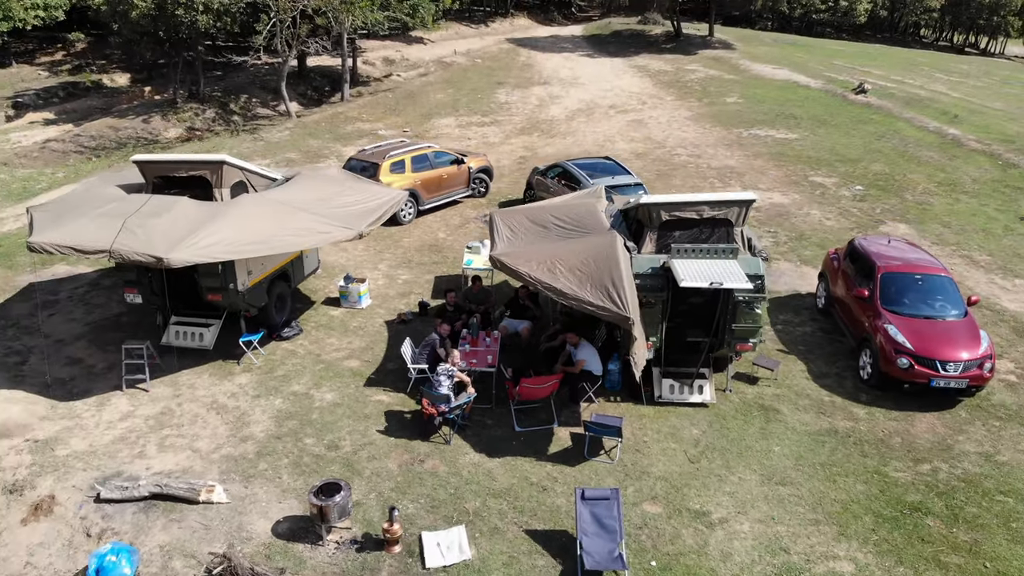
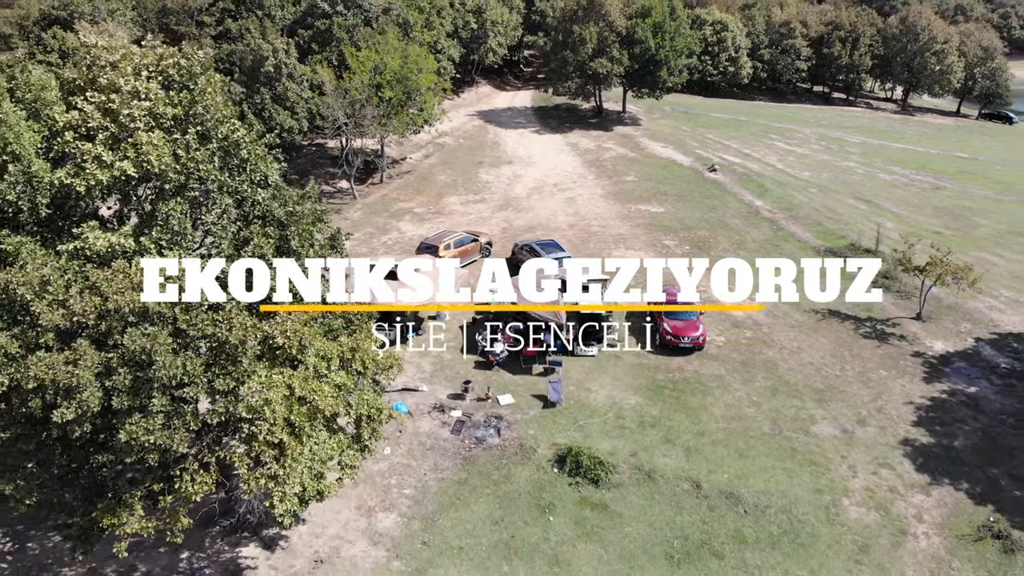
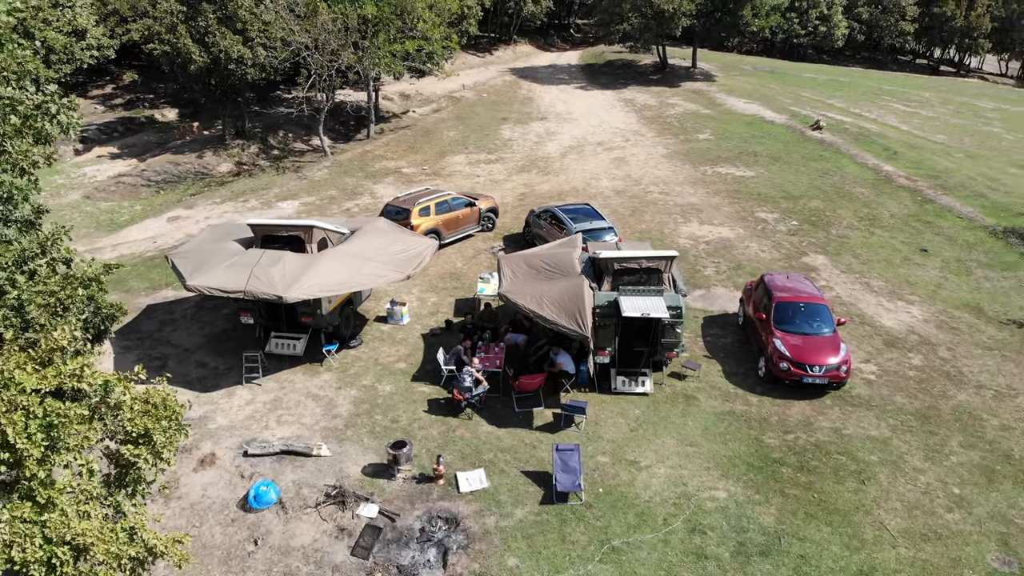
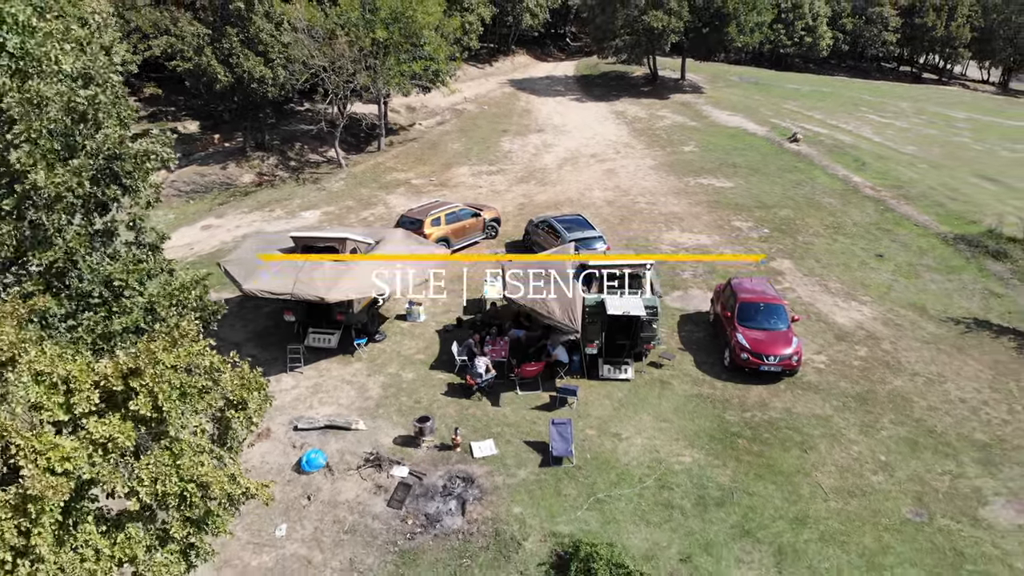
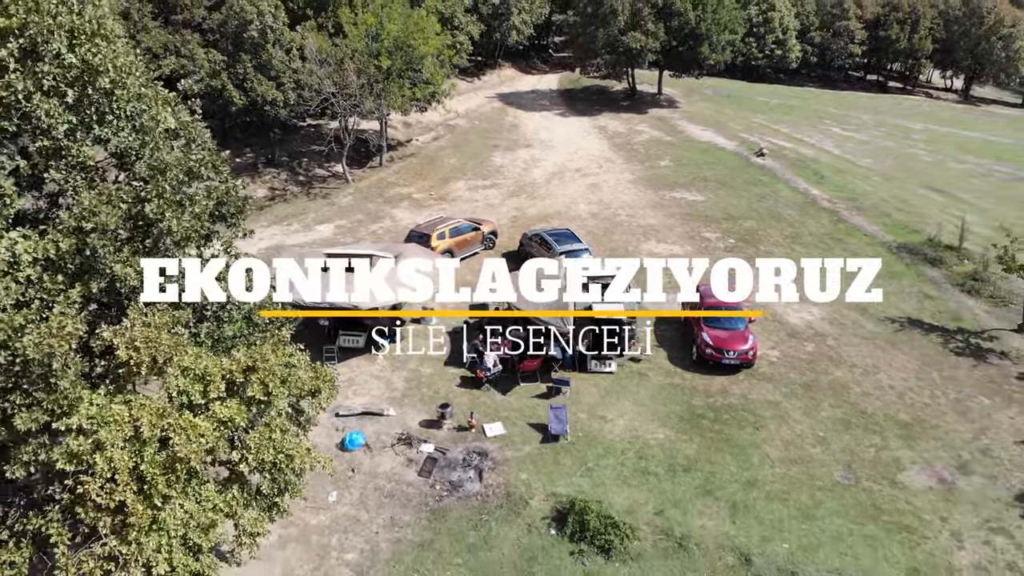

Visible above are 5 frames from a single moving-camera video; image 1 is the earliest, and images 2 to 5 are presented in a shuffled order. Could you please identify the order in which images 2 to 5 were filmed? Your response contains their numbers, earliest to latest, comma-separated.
3, 4, 5, 2
